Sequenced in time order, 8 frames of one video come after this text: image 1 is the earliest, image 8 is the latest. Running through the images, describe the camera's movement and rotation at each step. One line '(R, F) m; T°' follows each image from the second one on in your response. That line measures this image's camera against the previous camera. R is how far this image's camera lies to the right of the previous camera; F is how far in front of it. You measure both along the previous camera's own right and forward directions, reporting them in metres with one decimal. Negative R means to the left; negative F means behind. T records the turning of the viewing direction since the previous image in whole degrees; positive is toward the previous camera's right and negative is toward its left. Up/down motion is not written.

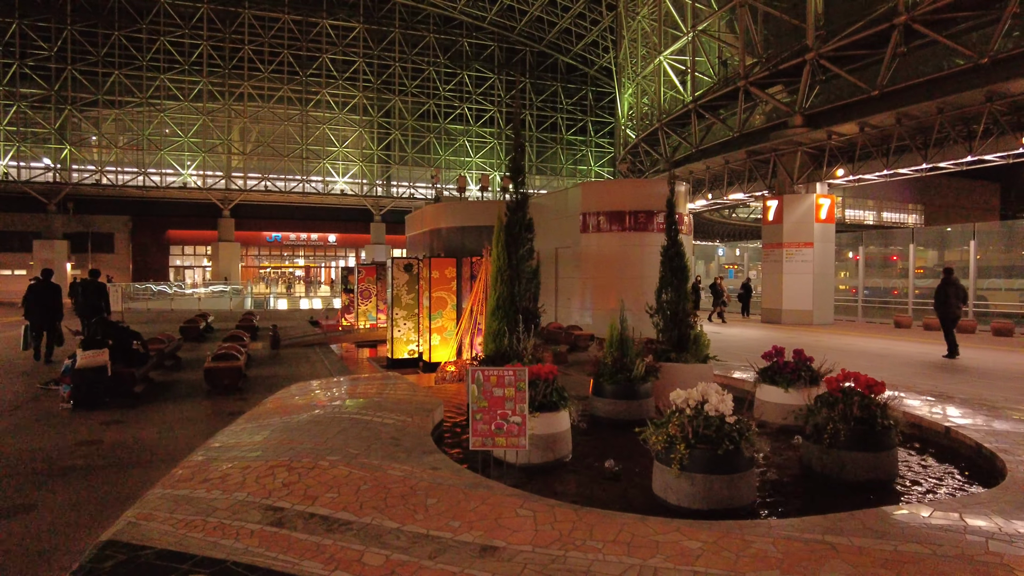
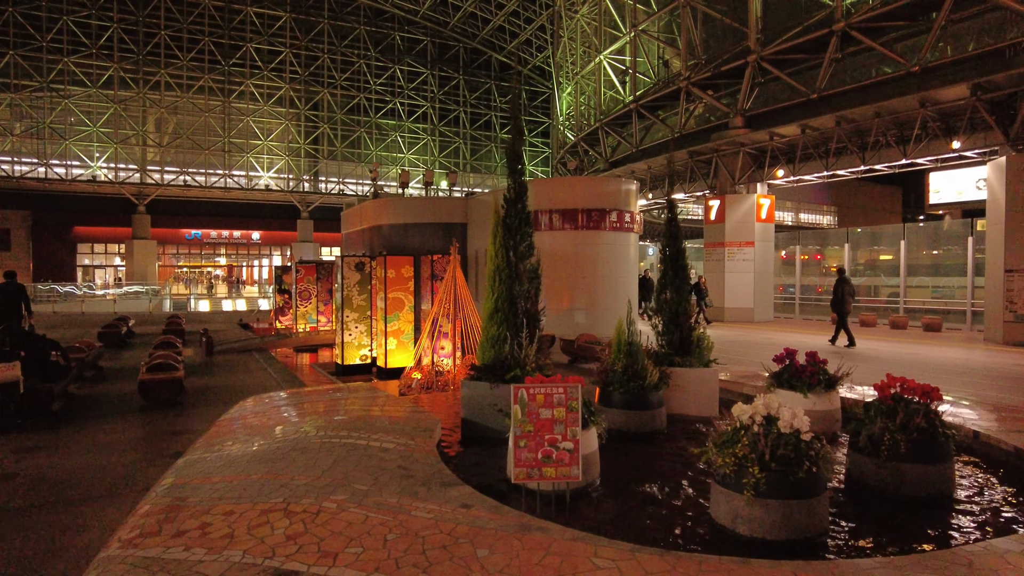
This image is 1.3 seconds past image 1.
(-0.5, +0.5) m; +6°
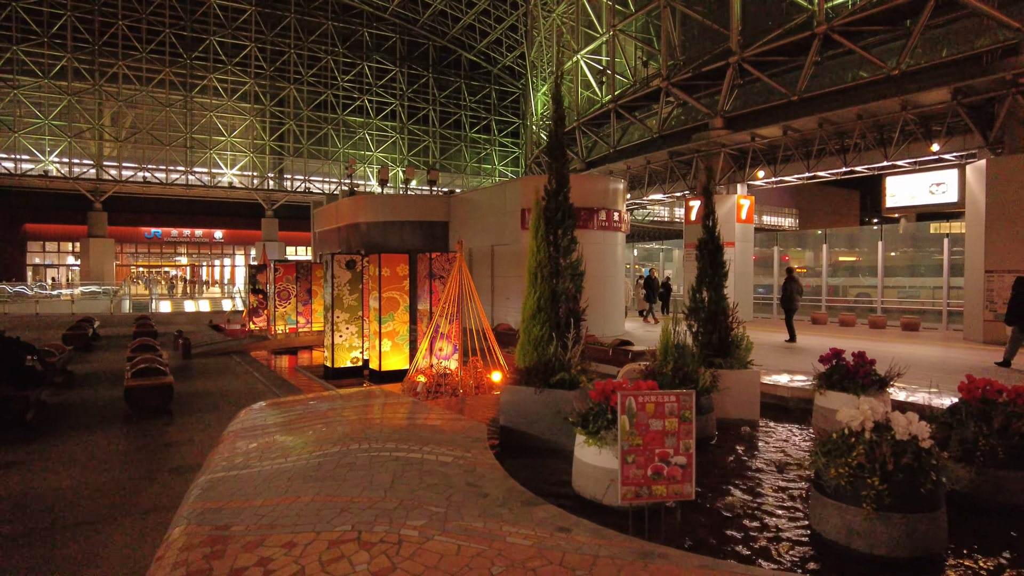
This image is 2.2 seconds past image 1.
(-0.5, +0.3) m; +3°
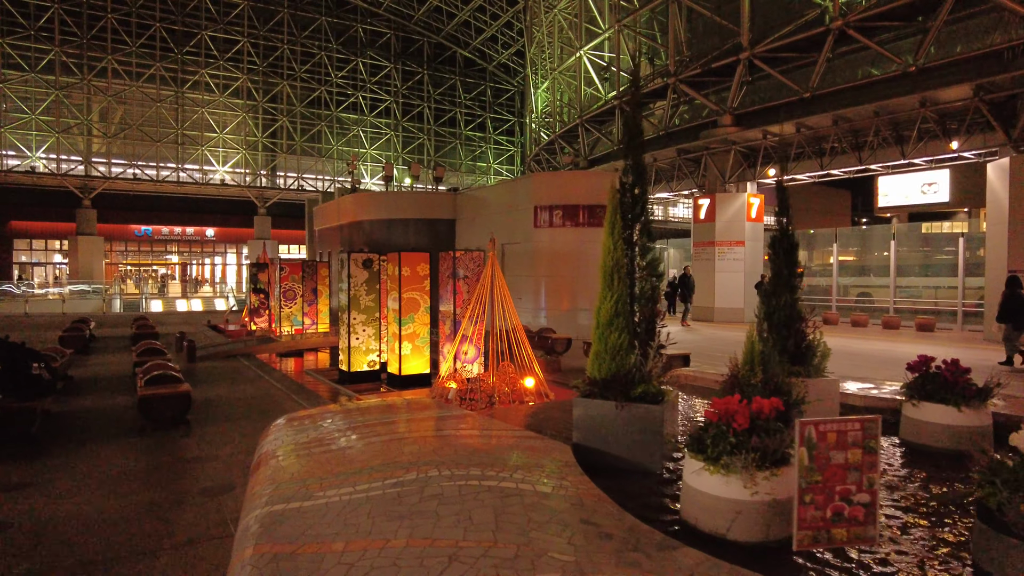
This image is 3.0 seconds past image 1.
(-0.5, +0.4) m; +1°
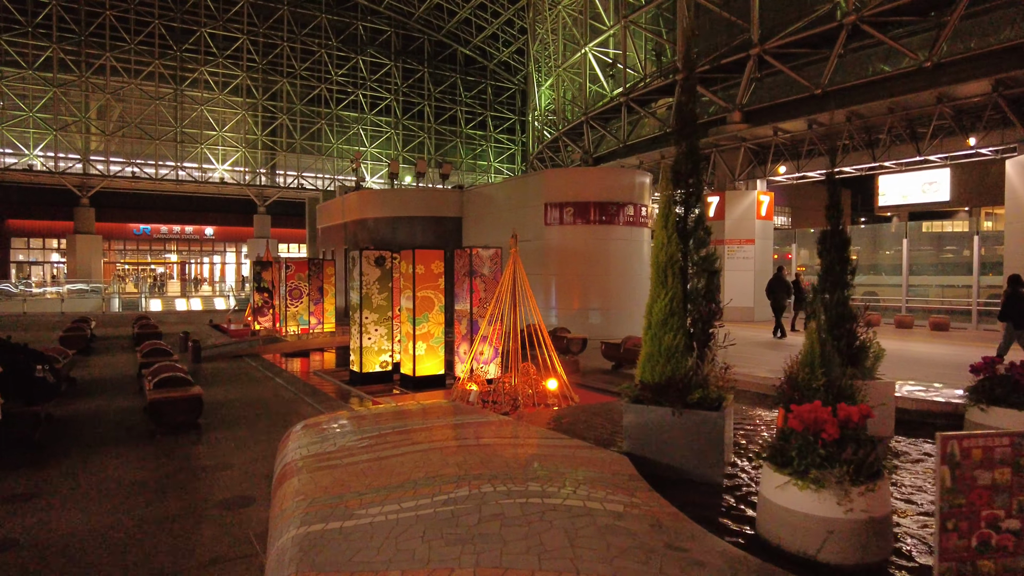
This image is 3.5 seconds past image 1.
(-0.3, +0.3) m; 0°
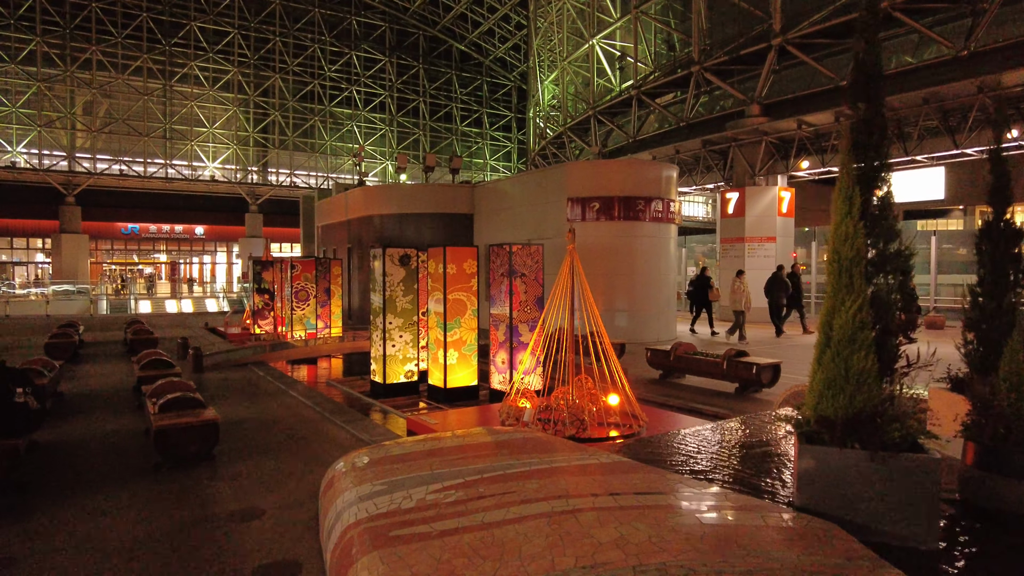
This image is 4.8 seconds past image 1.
(-0.6, +0.8) m; +1°
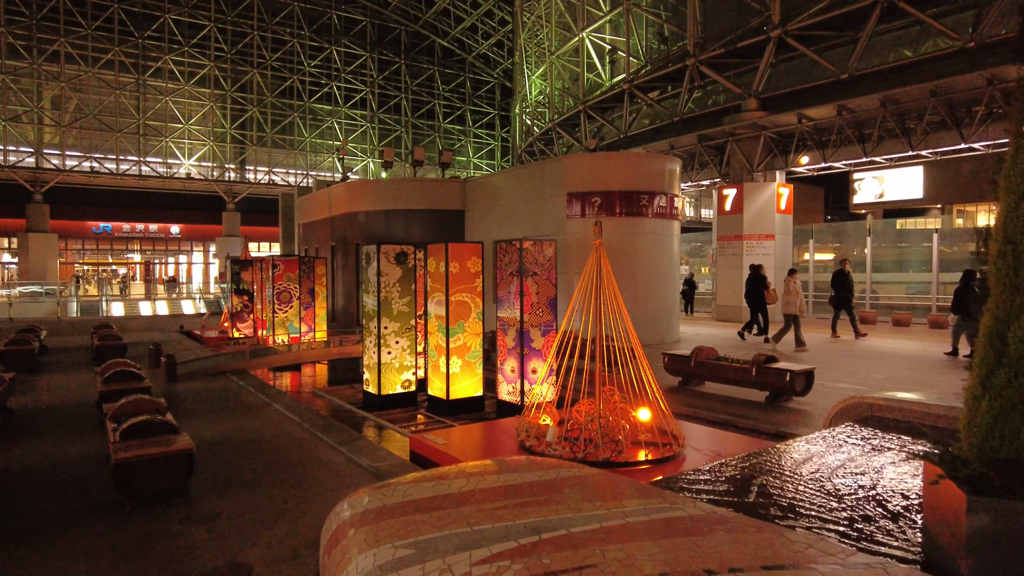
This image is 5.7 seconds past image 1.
(-0.3, +0.7) m; +2°
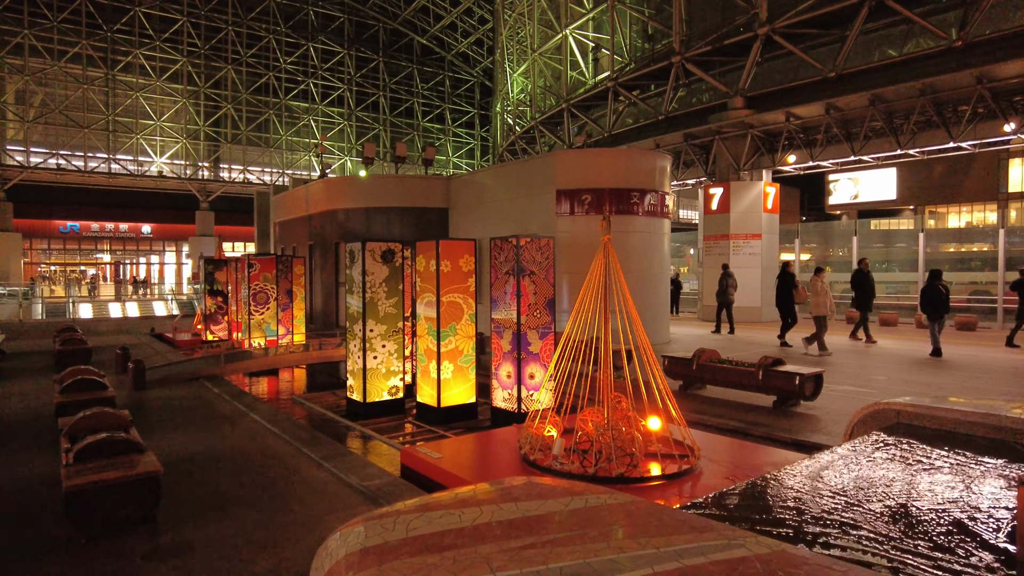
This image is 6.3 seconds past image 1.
(-0.2, +0.4) m; +2°
